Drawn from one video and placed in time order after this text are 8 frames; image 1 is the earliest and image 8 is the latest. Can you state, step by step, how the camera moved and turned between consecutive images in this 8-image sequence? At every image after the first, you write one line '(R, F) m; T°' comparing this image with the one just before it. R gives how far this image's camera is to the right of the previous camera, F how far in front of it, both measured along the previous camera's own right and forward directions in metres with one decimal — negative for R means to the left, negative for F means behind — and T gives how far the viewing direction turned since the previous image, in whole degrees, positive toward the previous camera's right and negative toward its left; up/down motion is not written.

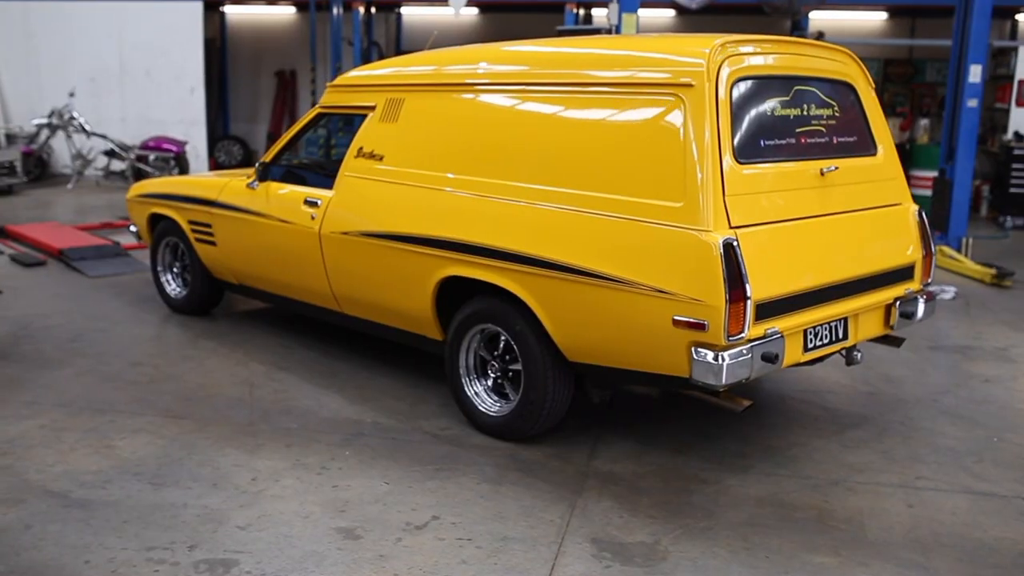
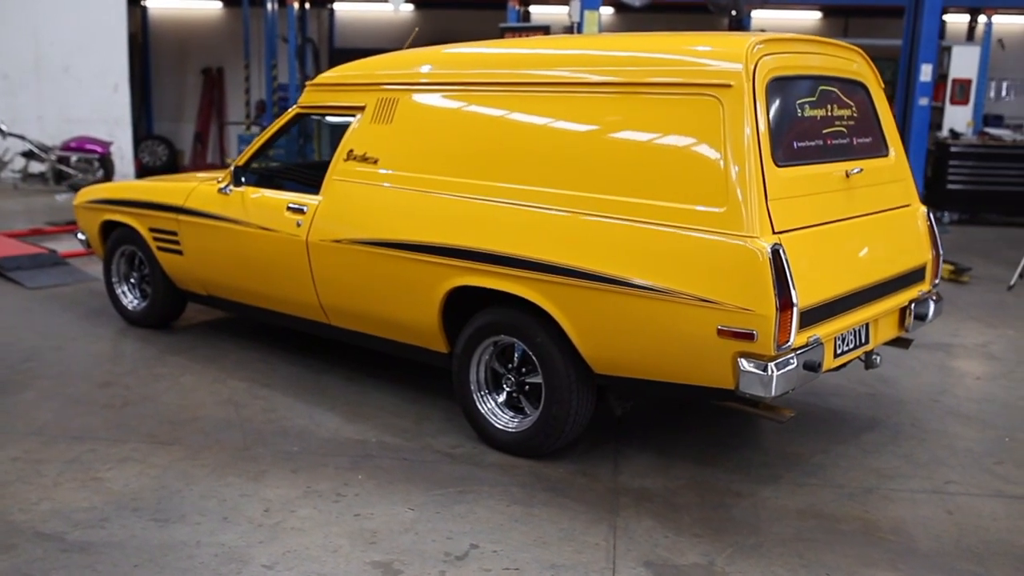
(-0.5, +0.2) m; +5°
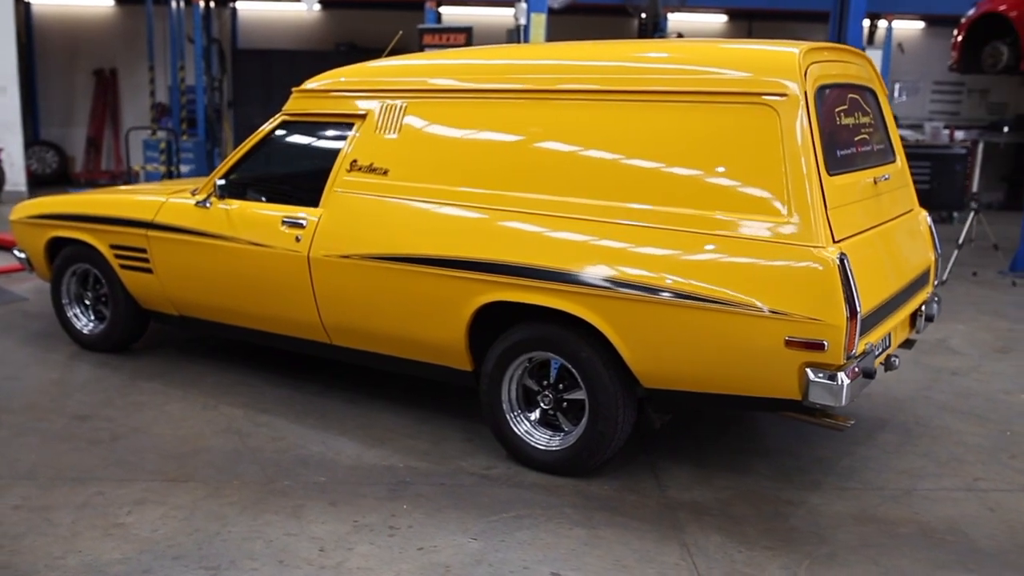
(-0.7, +0.2) m; +7°
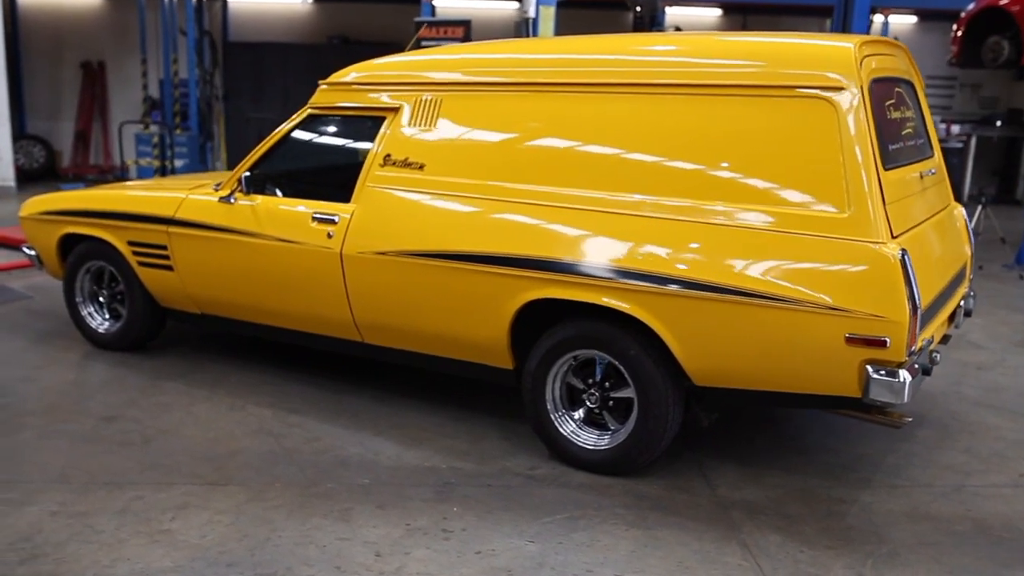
(-0.3, +0.1) m; +1°
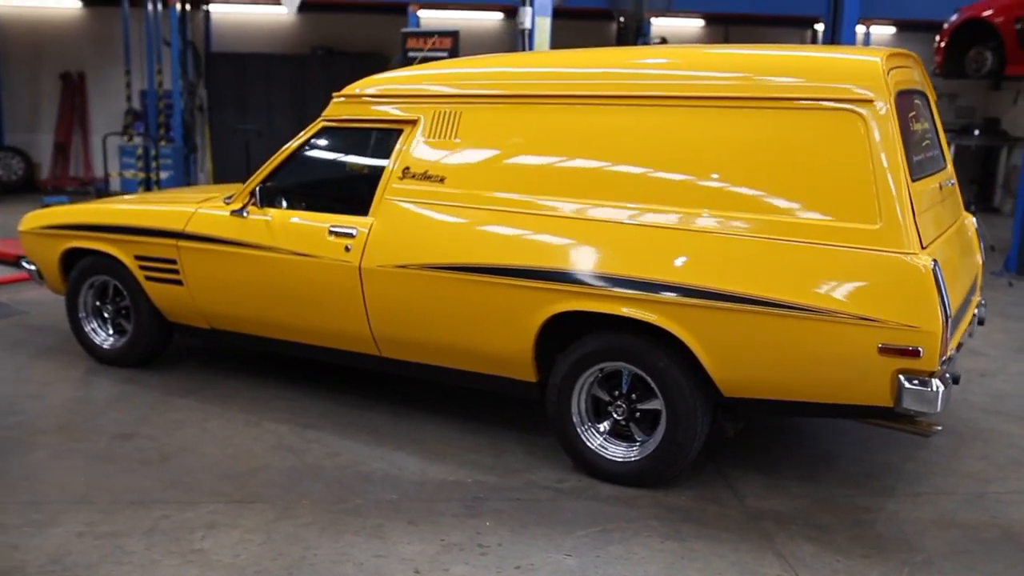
(-0.2, 0.0) m; +2°
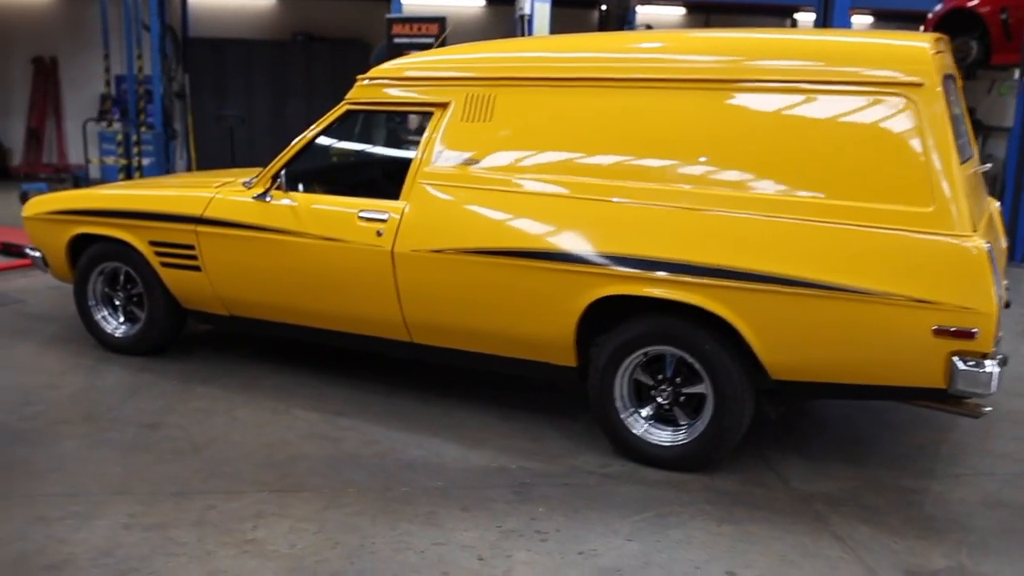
(-0.4, 0.0) m; +2°
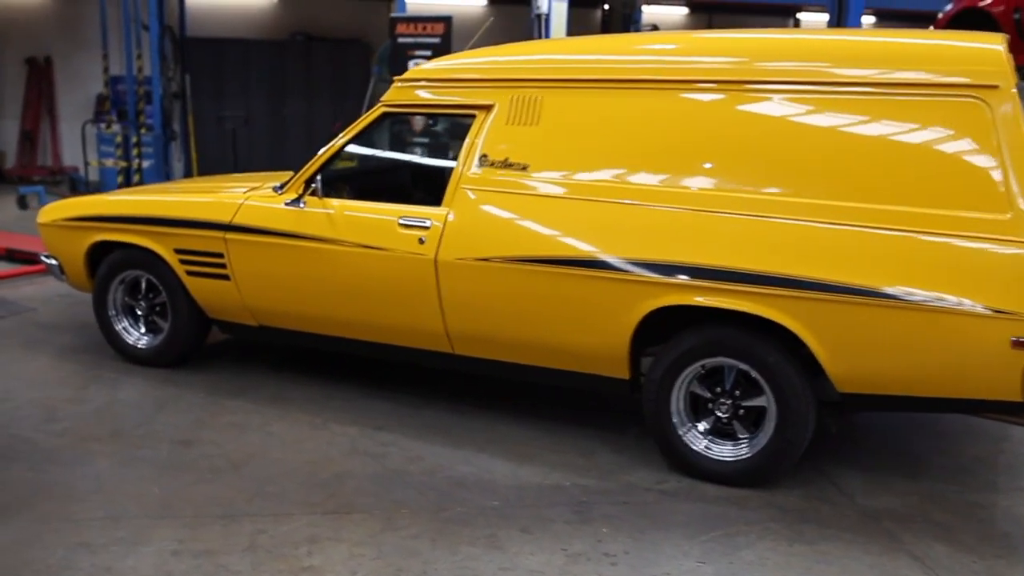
(-0.3, +0.2) m; +1°
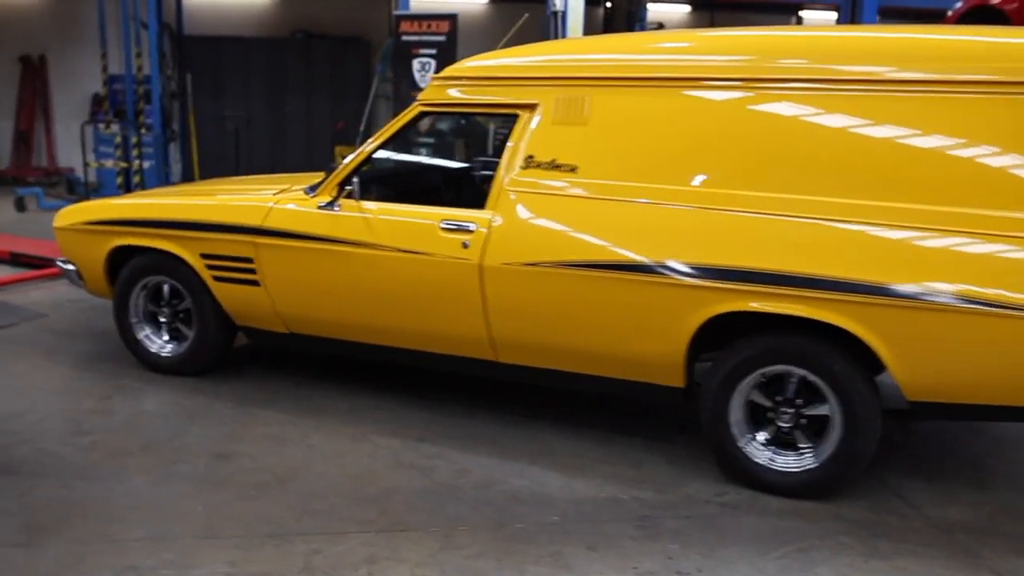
(-0.3, +0.2) m; +1°
